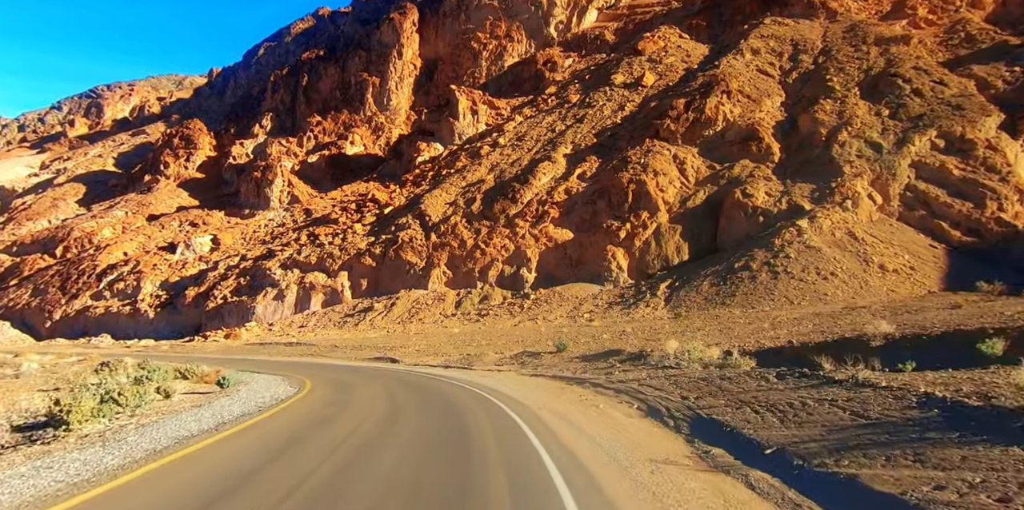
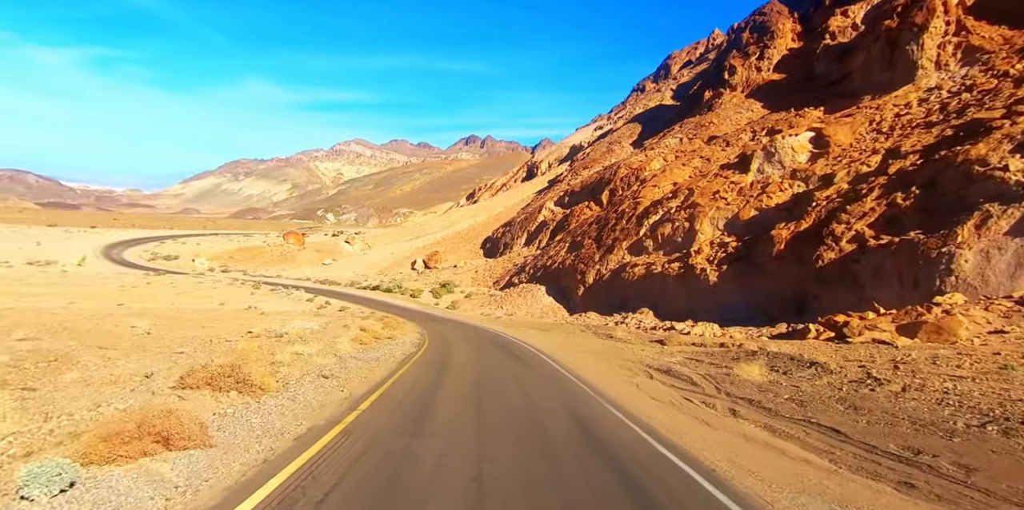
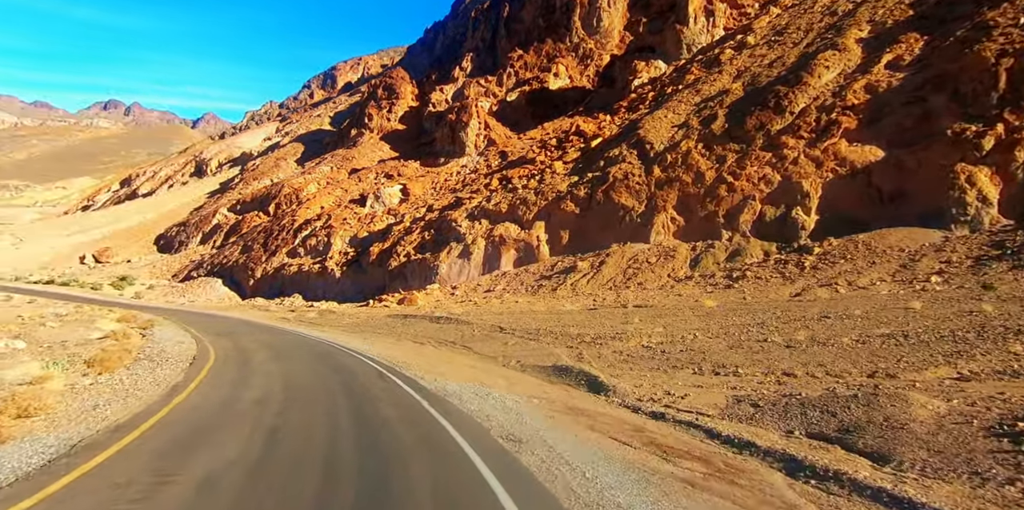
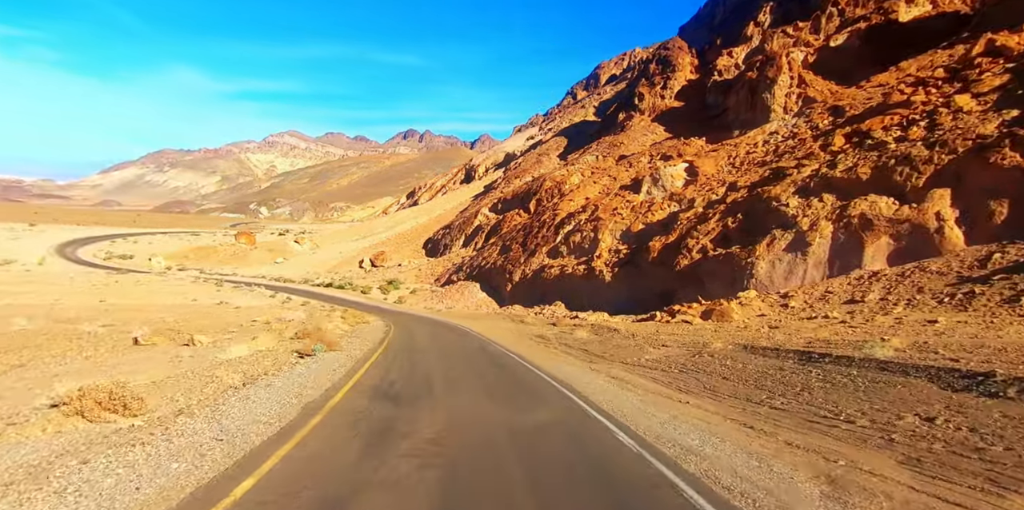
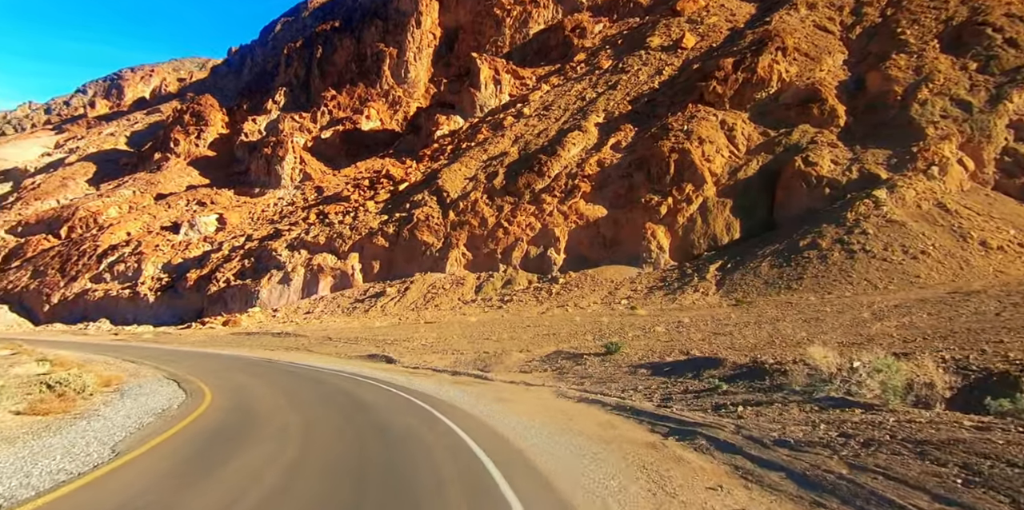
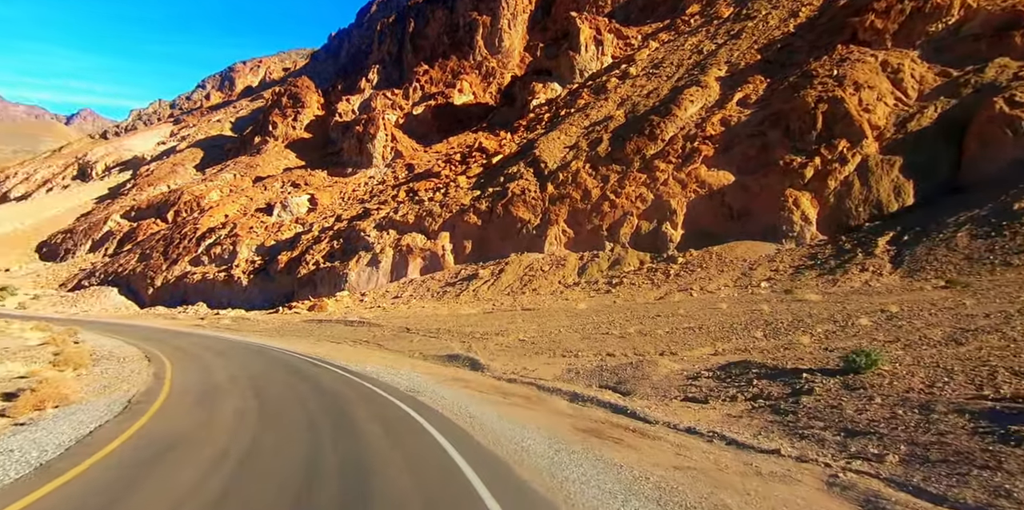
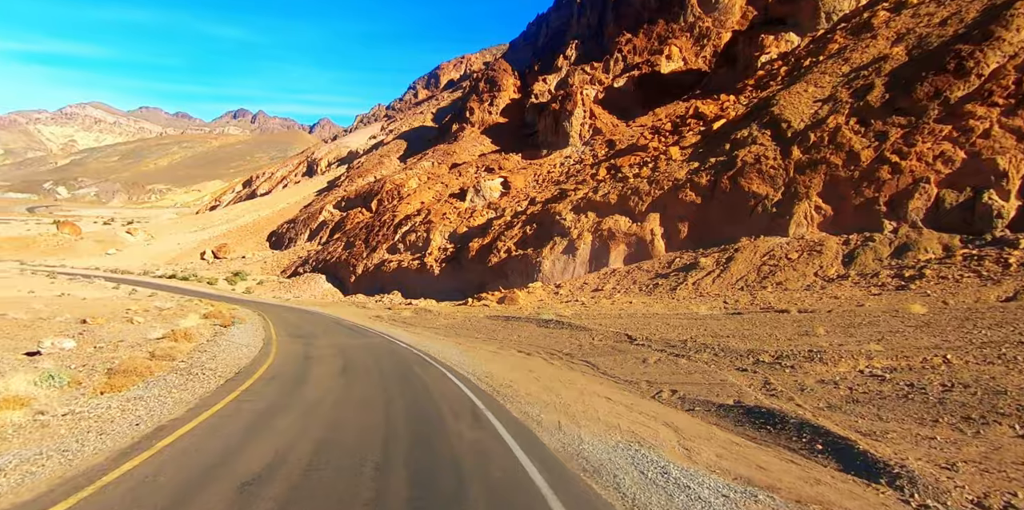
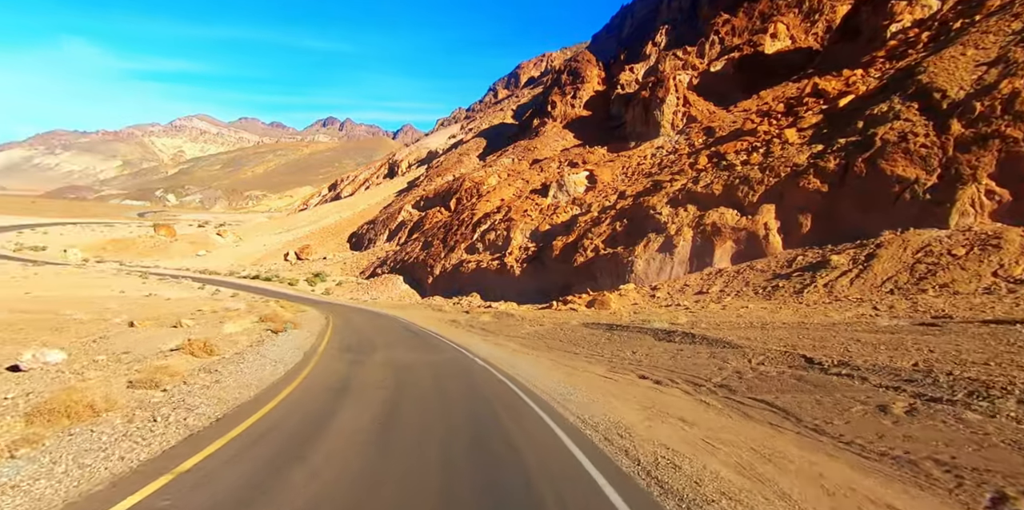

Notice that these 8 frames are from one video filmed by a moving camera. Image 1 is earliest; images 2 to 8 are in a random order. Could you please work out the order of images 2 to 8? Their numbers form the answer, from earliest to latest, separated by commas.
5, 6, 3, 7, 8, 4, 2
